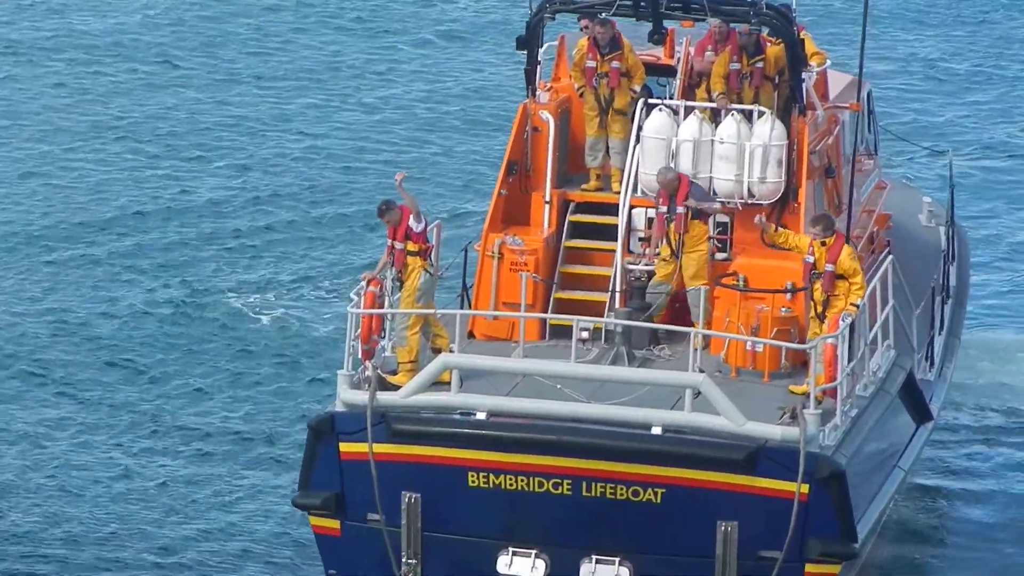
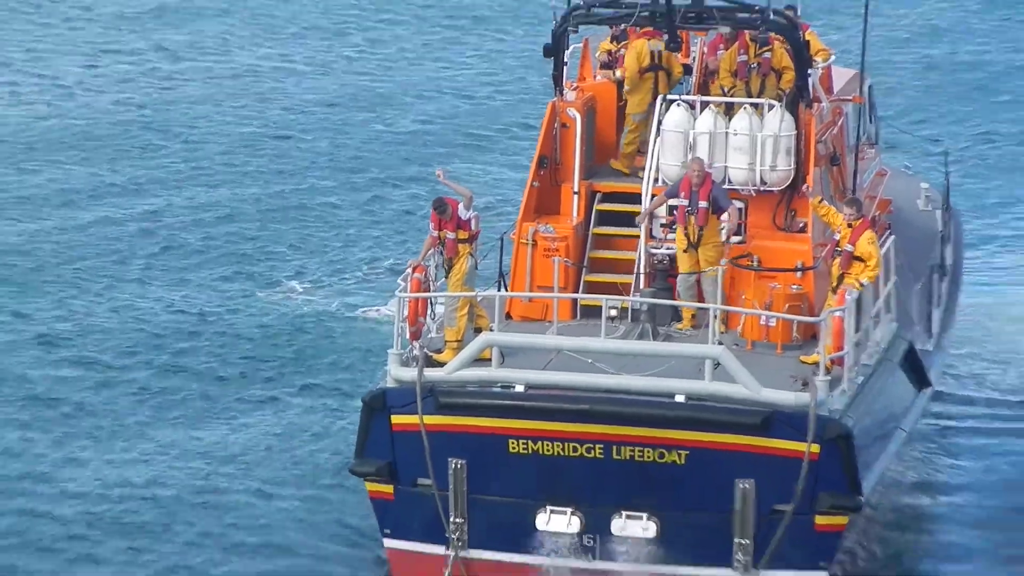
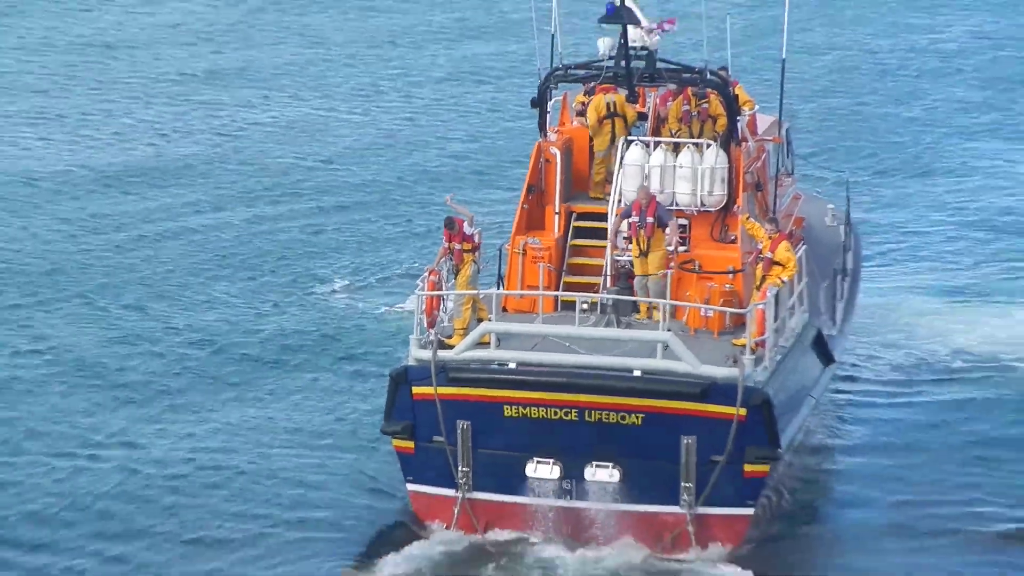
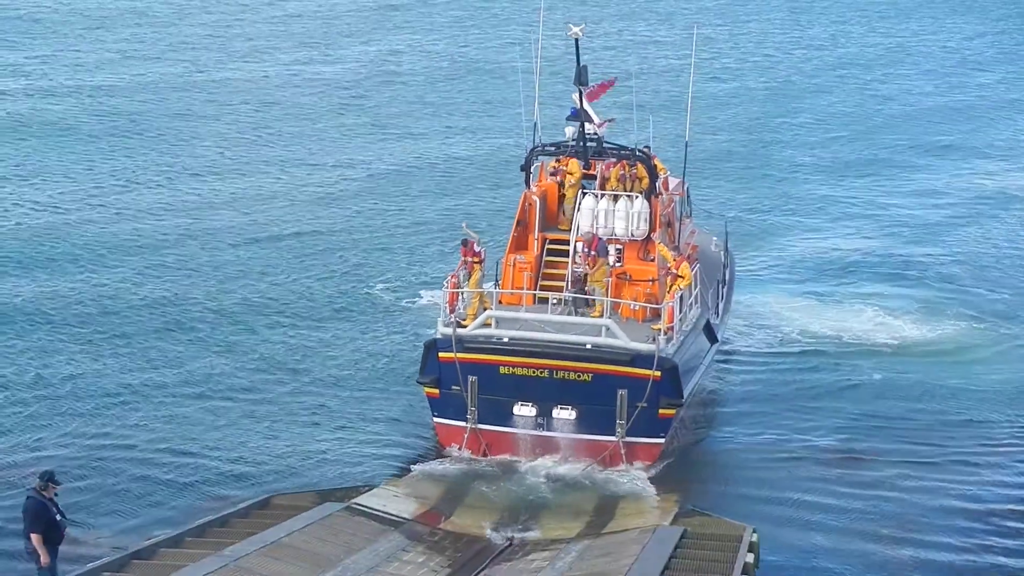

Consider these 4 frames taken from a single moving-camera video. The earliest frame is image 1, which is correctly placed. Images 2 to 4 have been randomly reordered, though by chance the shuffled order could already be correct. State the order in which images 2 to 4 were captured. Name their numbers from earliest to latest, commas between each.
2, 3, 4
